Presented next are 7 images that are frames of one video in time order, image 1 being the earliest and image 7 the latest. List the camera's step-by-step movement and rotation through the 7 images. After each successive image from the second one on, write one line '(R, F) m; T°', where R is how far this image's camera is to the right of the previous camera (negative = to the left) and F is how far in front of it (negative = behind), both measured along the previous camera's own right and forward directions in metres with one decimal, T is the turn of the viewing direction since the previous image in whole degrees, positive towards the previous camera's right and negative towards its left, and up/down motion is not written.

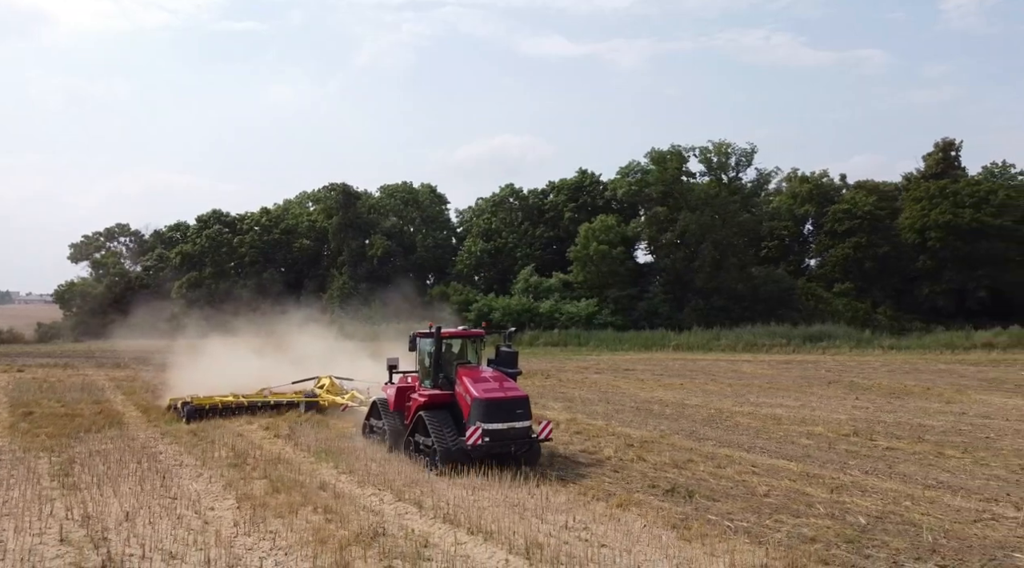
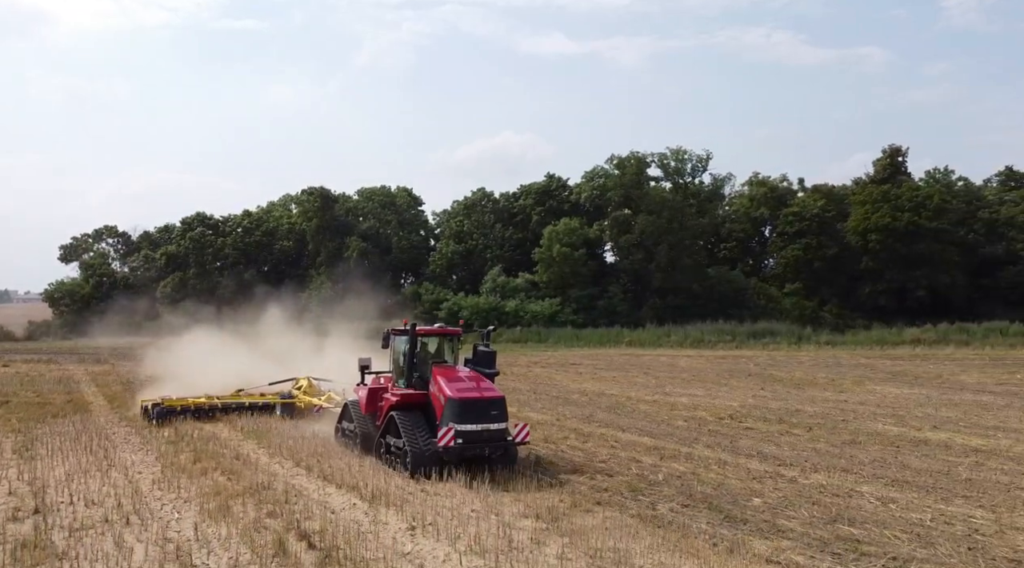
(+1.6, -1.8) m; 0°
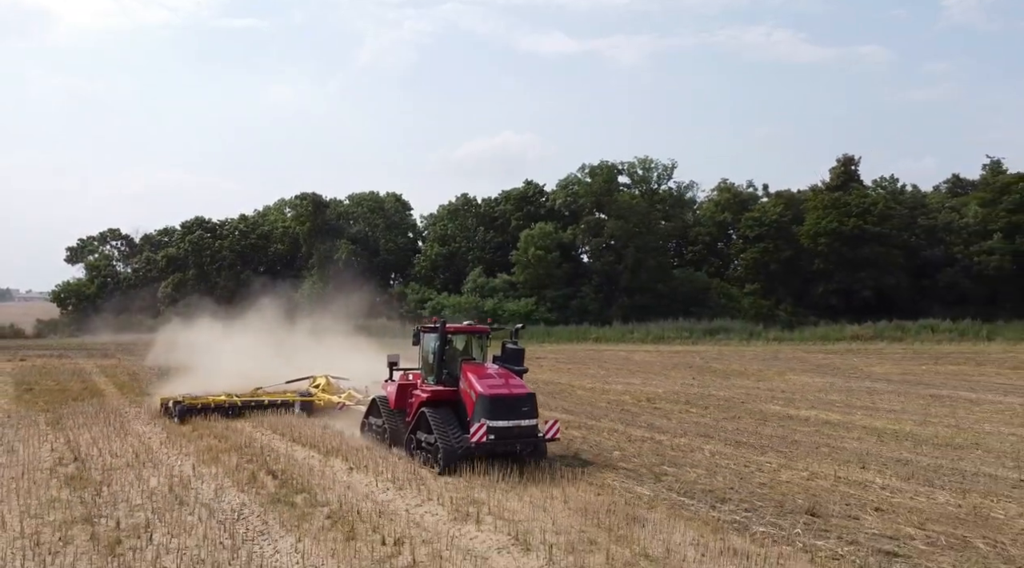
(+1.1, -2.7) m; 0°
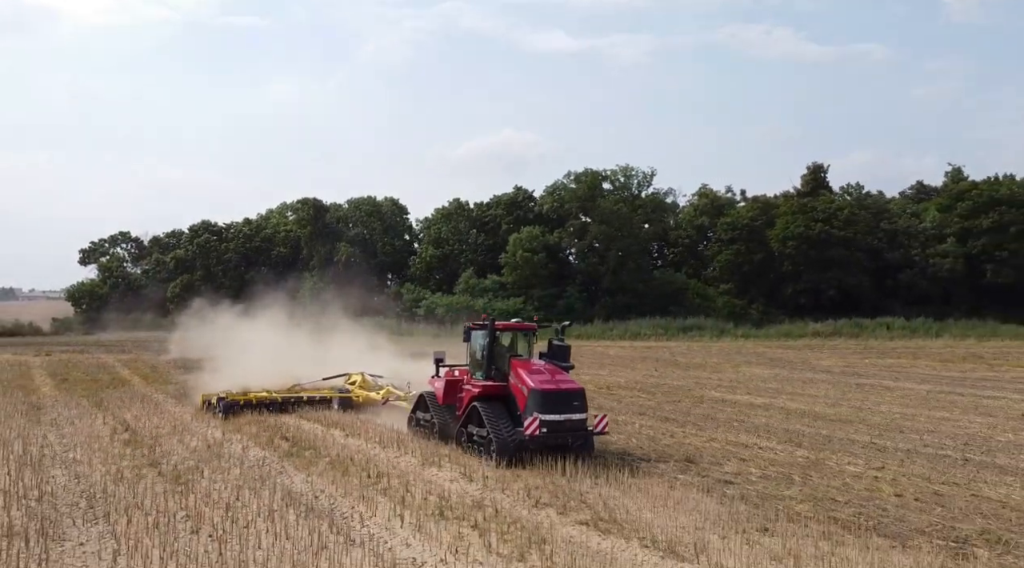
(+0.6, -2.6) m; 0°
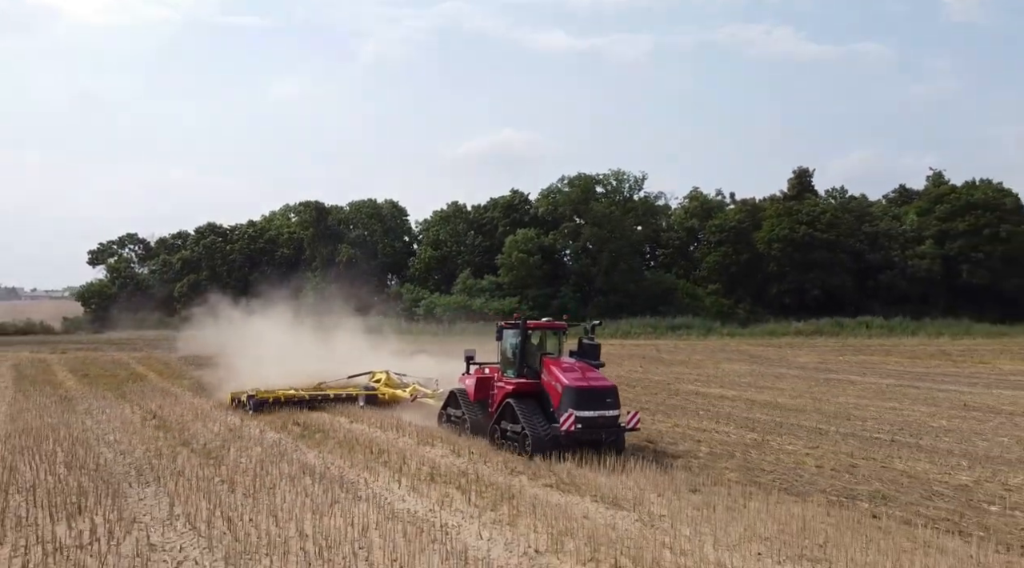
(+0.2, -1.5) m; 0°
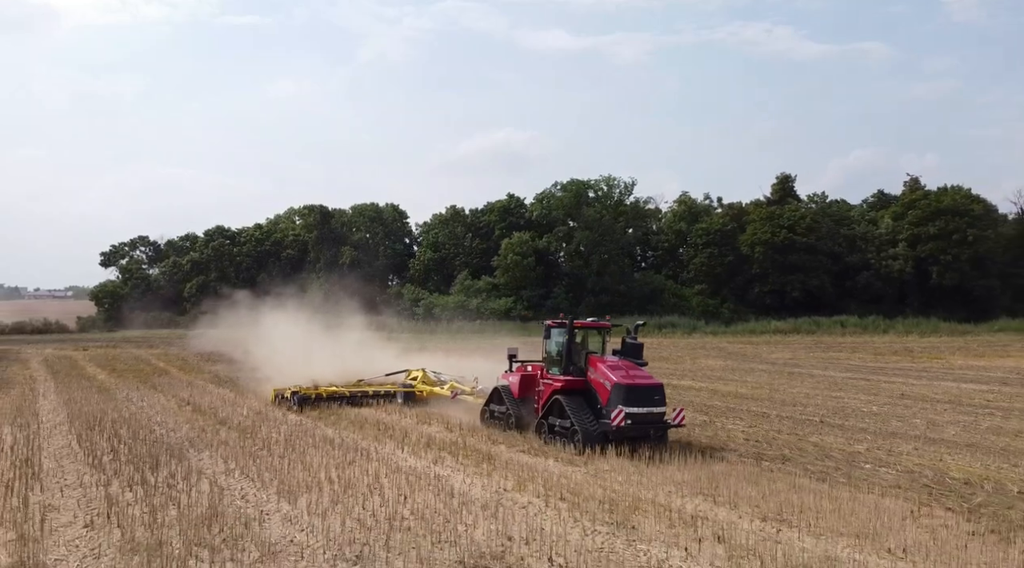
(+0.3, -2.1) m; 0°
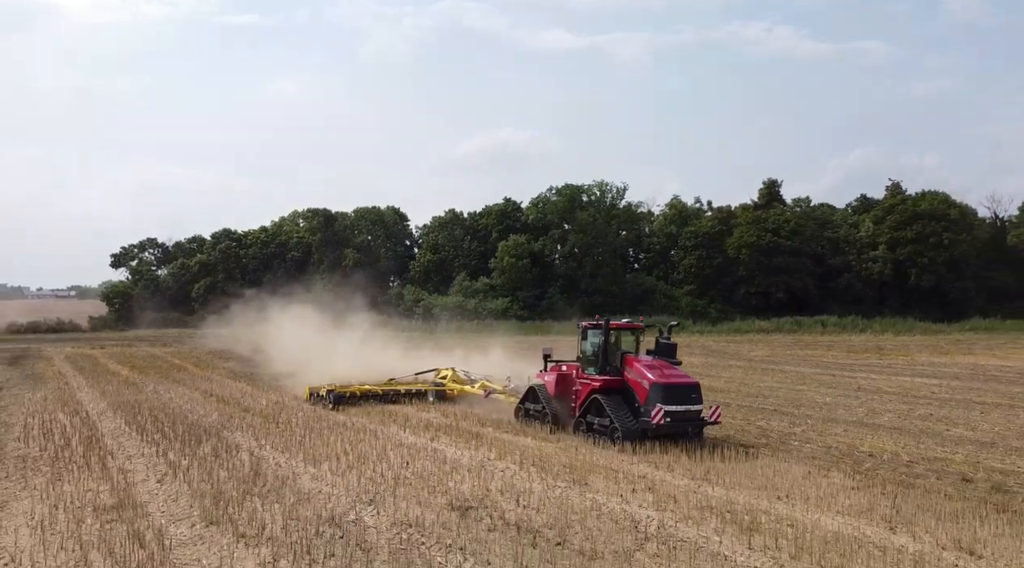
(+0.2, -1.8) m; 0°
